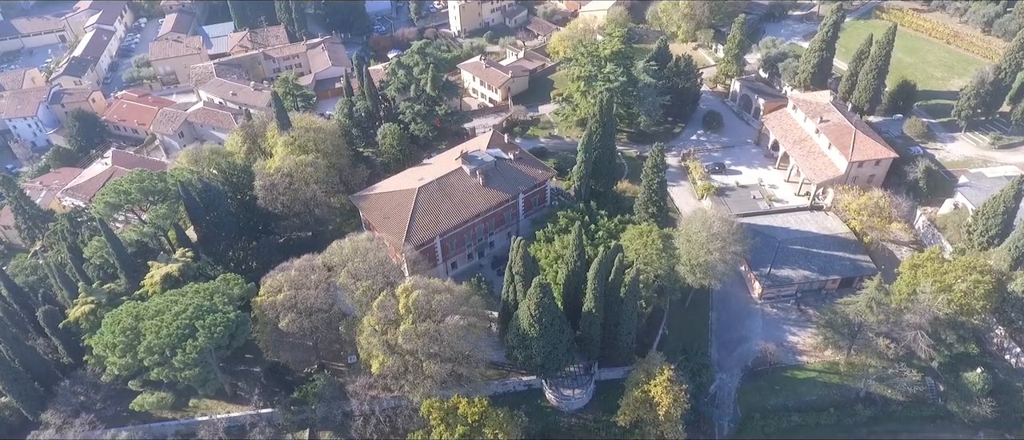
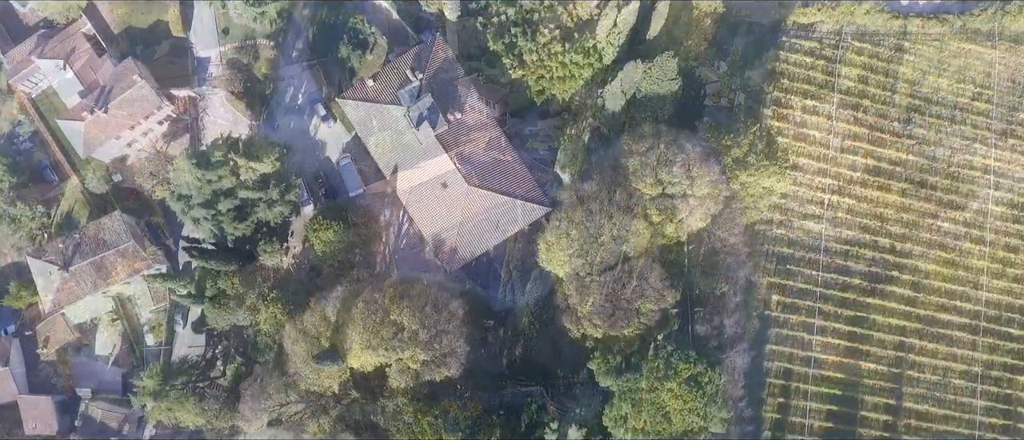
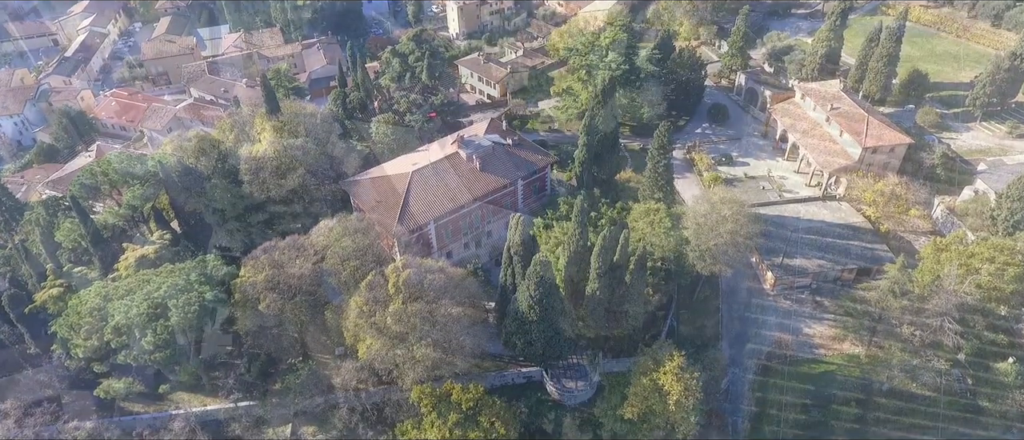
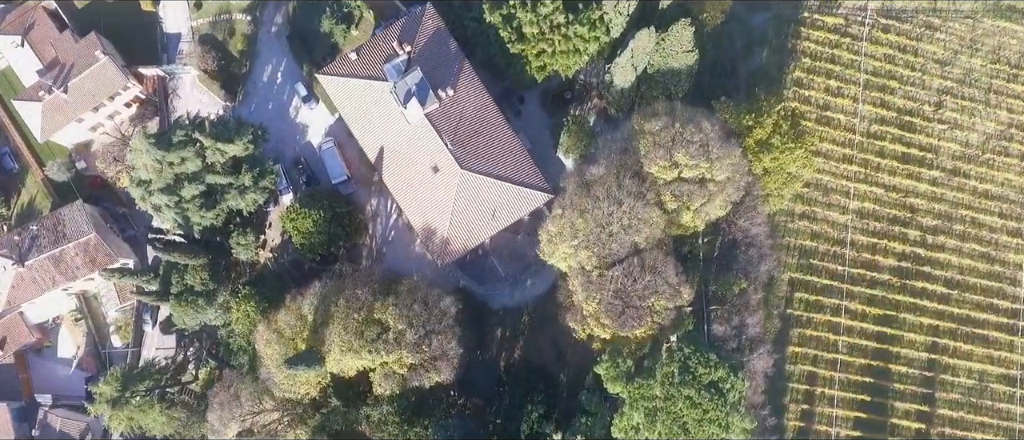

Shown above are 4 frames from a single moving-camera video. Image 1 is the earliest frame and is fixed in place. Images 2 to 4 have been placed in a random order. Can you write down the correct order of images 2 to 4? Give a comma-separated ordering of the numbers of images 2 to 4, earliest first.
3, 2, 4
